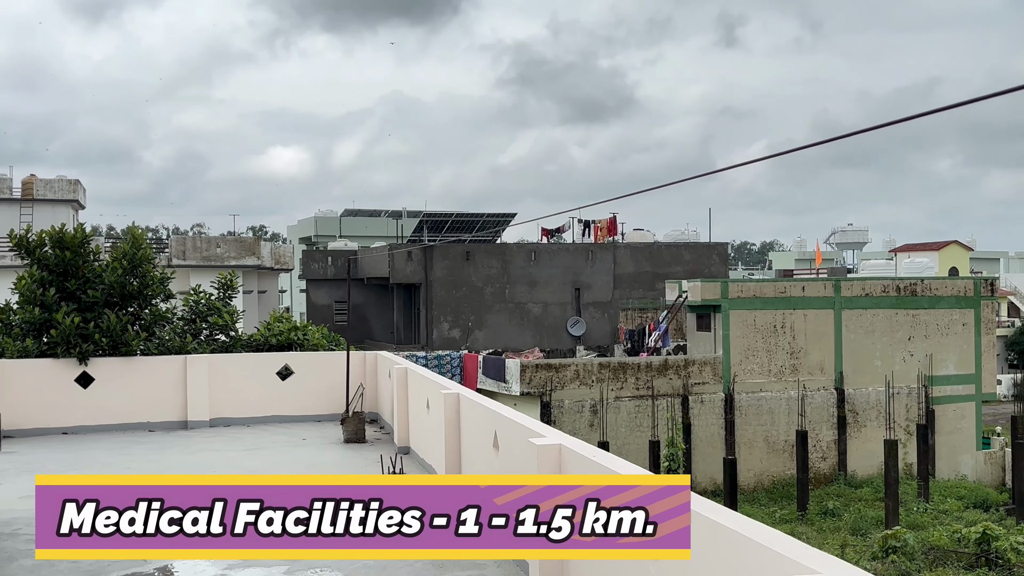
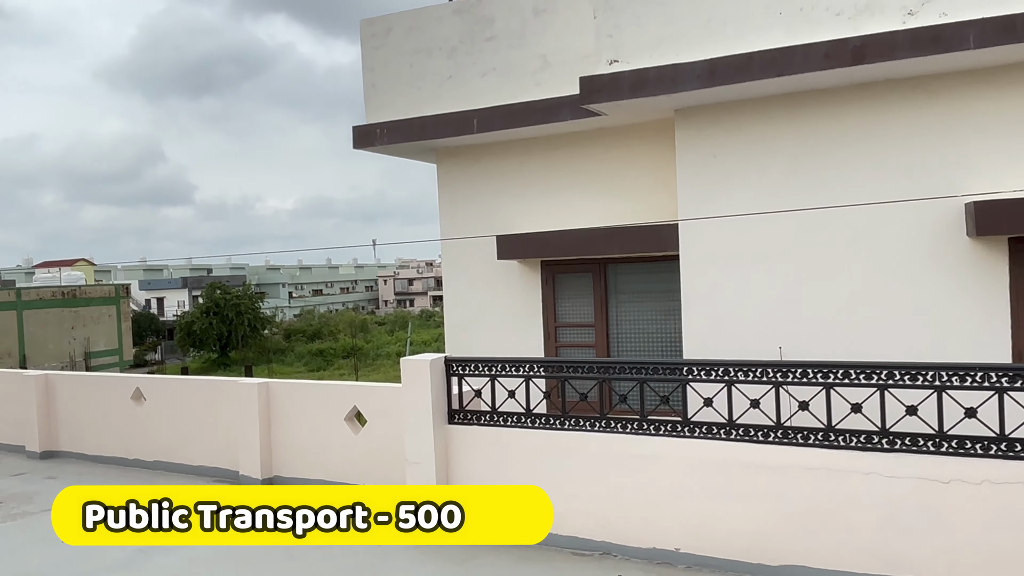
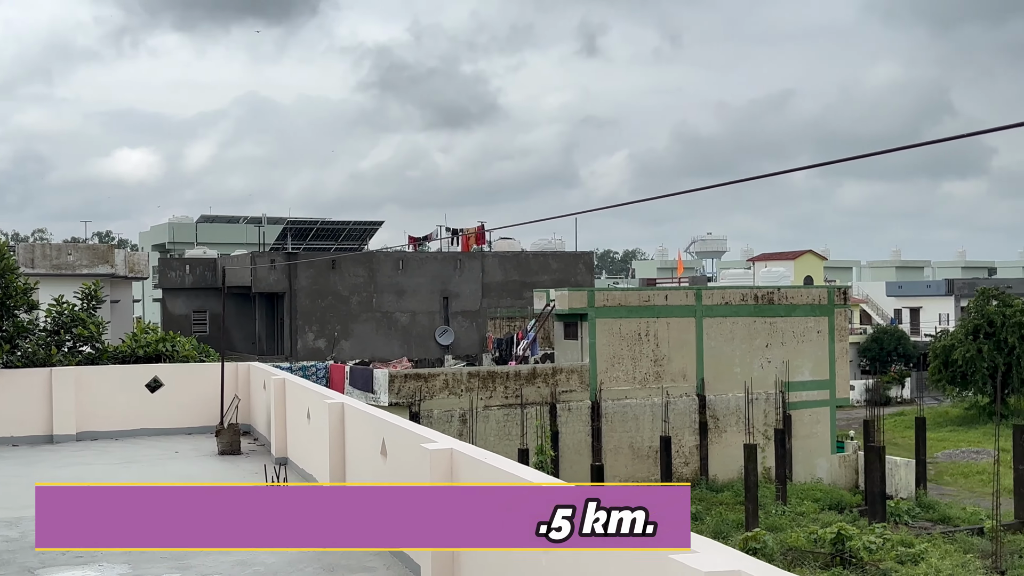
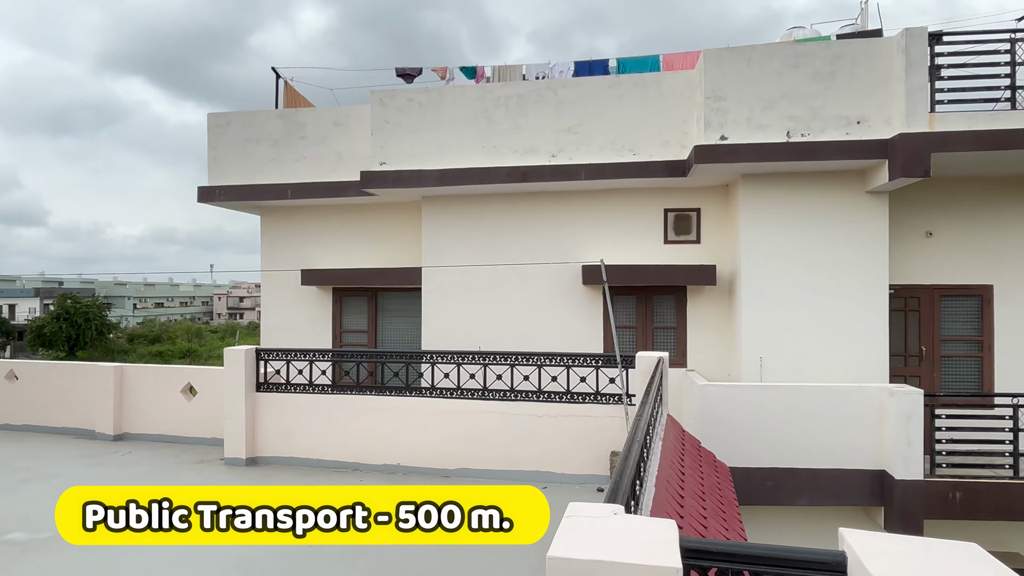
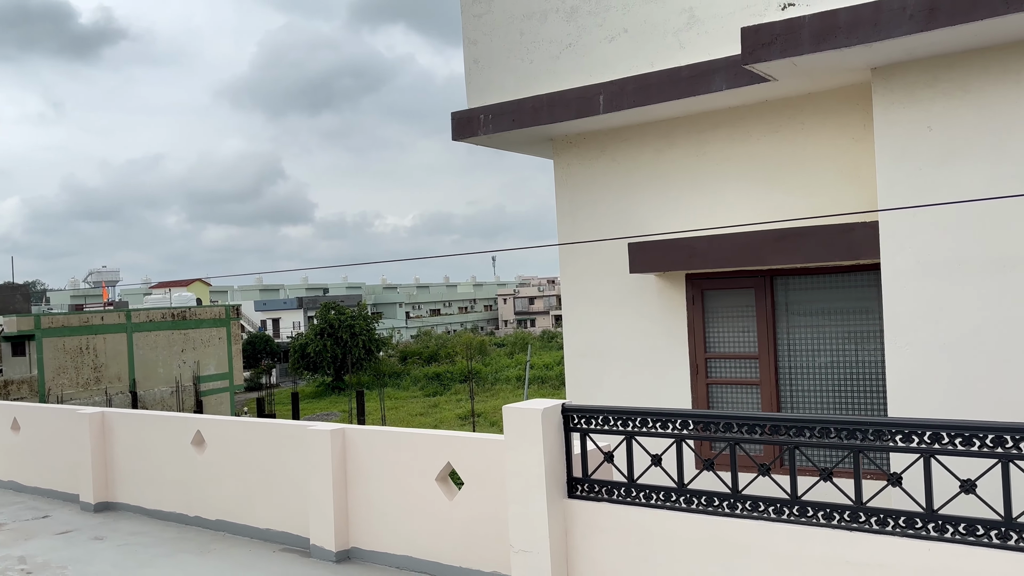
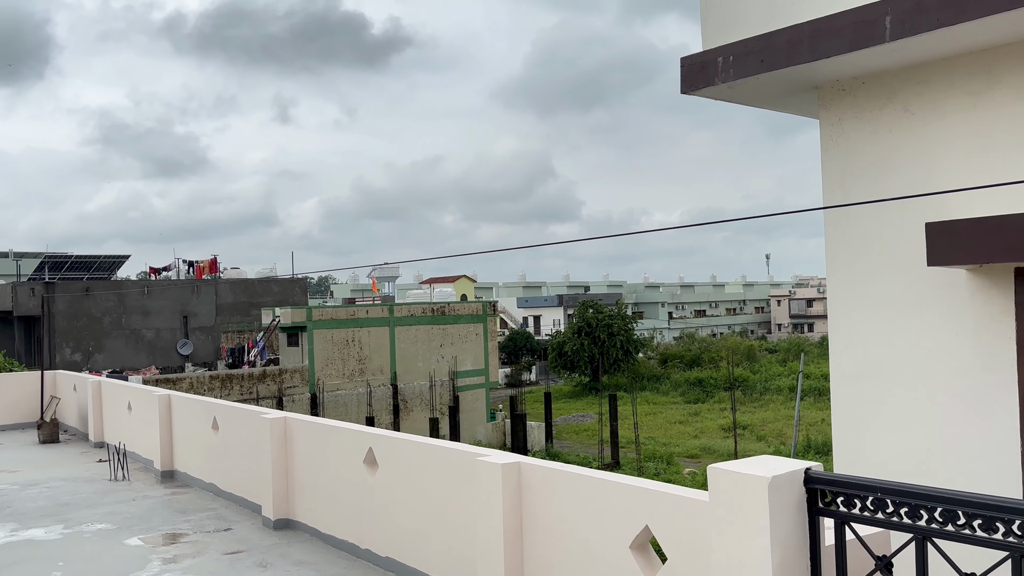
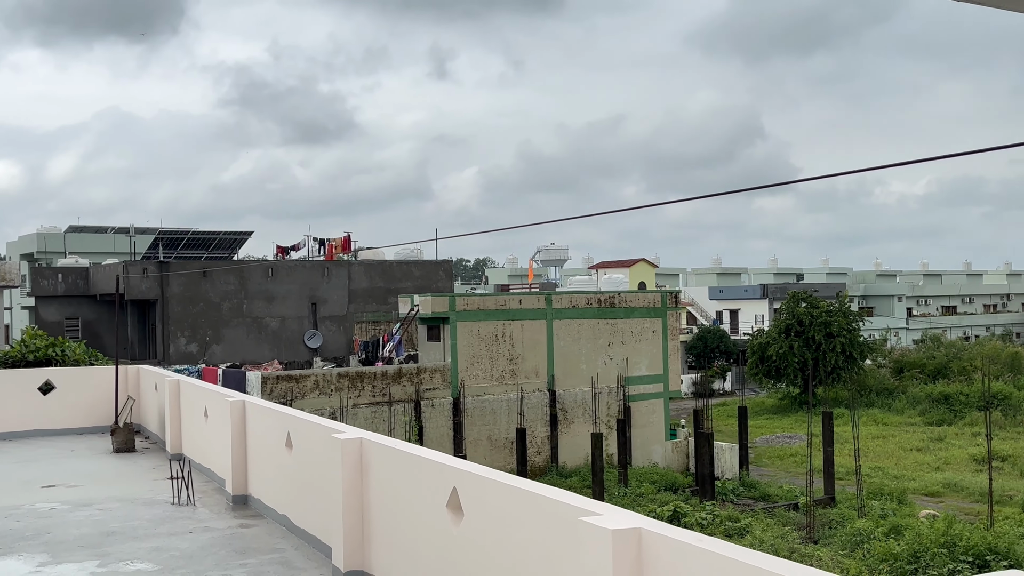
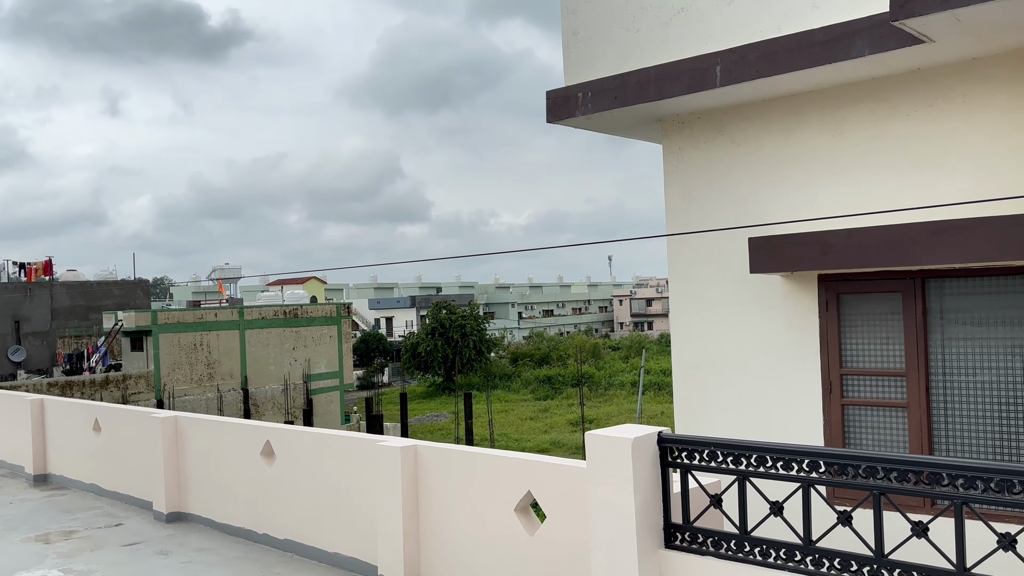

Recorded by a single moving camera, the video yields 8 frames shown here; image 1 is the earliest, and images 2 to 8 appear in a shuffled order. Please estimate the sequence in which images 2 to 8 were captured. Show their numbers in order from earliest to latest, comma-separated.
3, 7, 6, 8, 5, 2, 4
